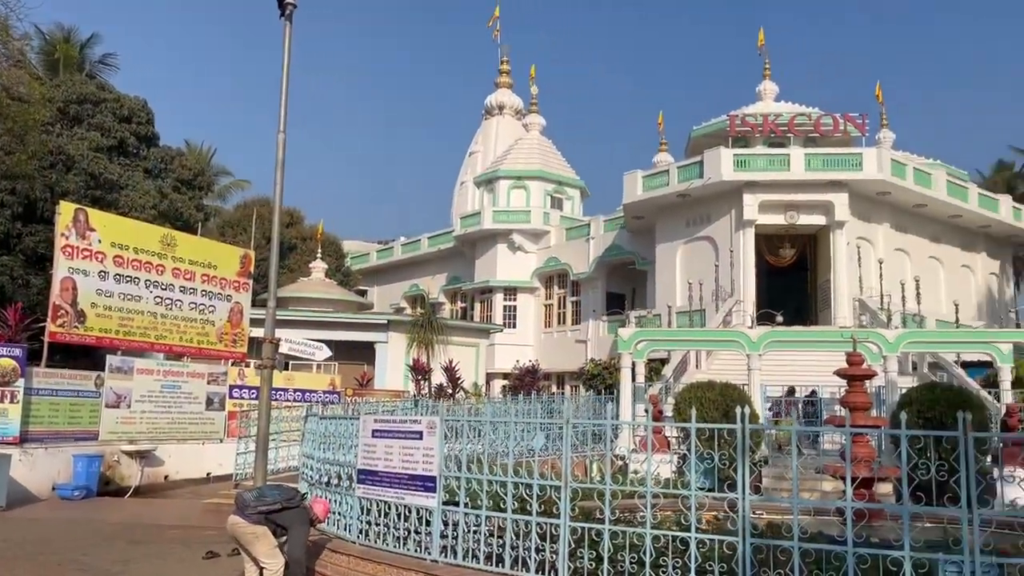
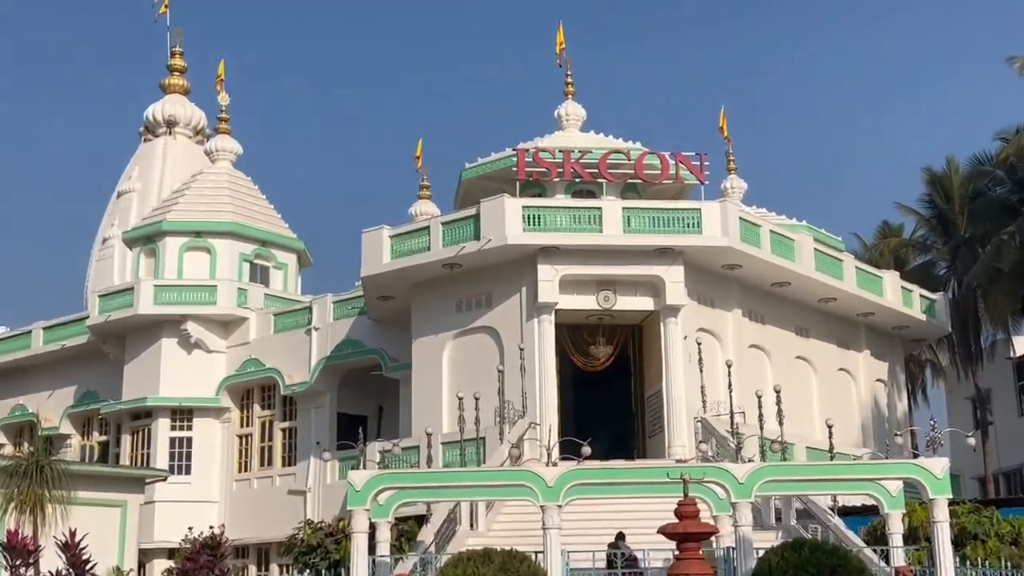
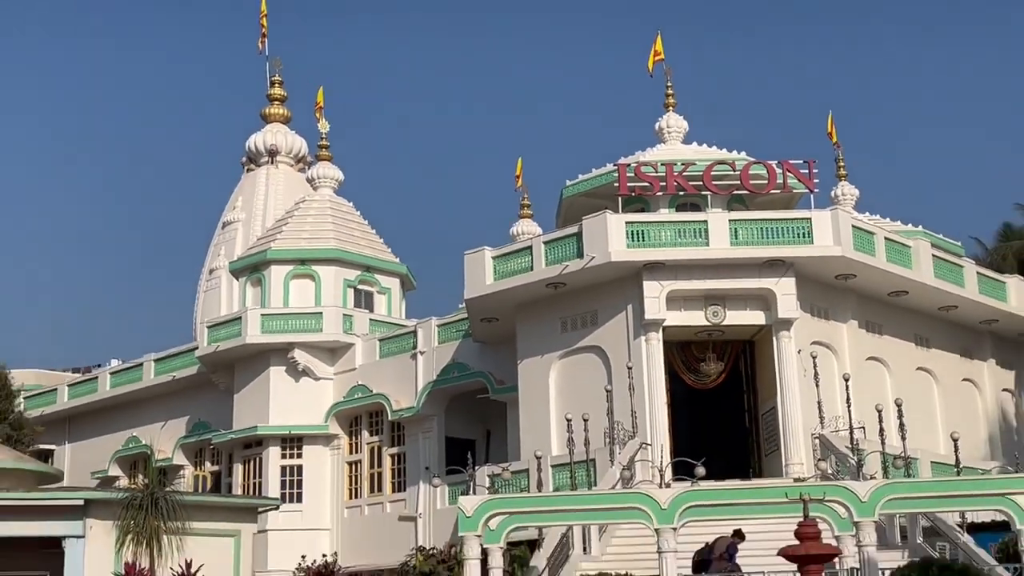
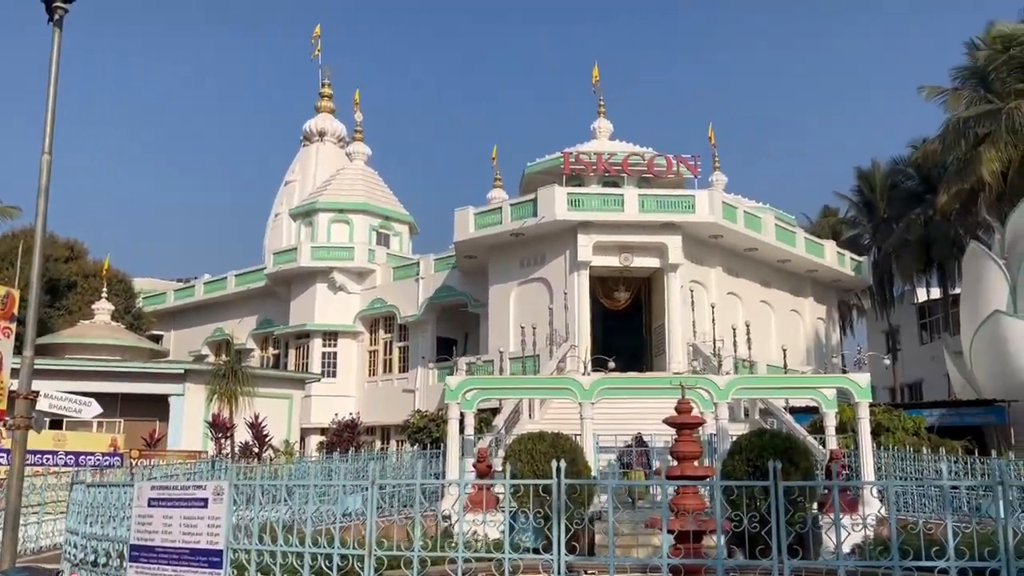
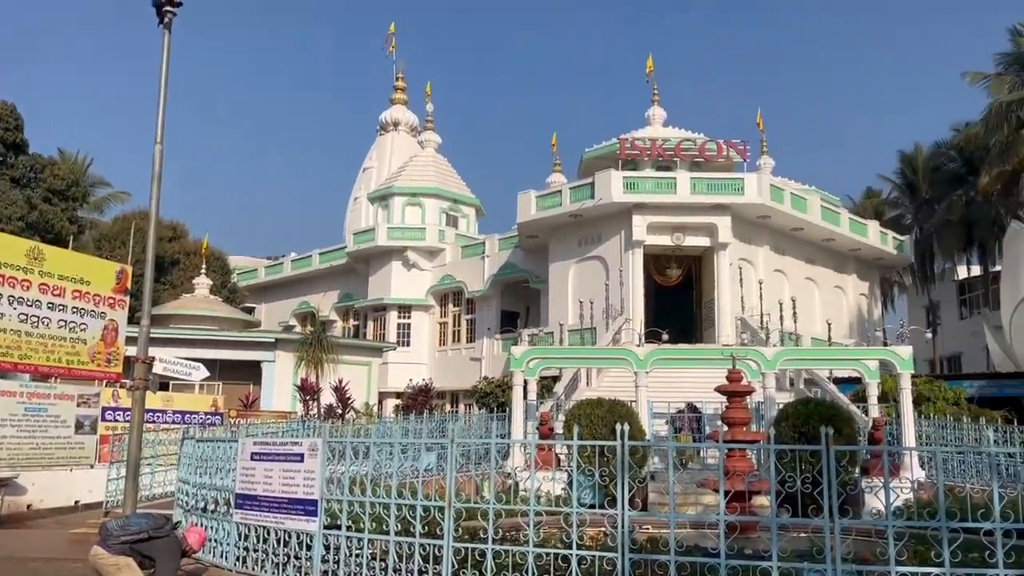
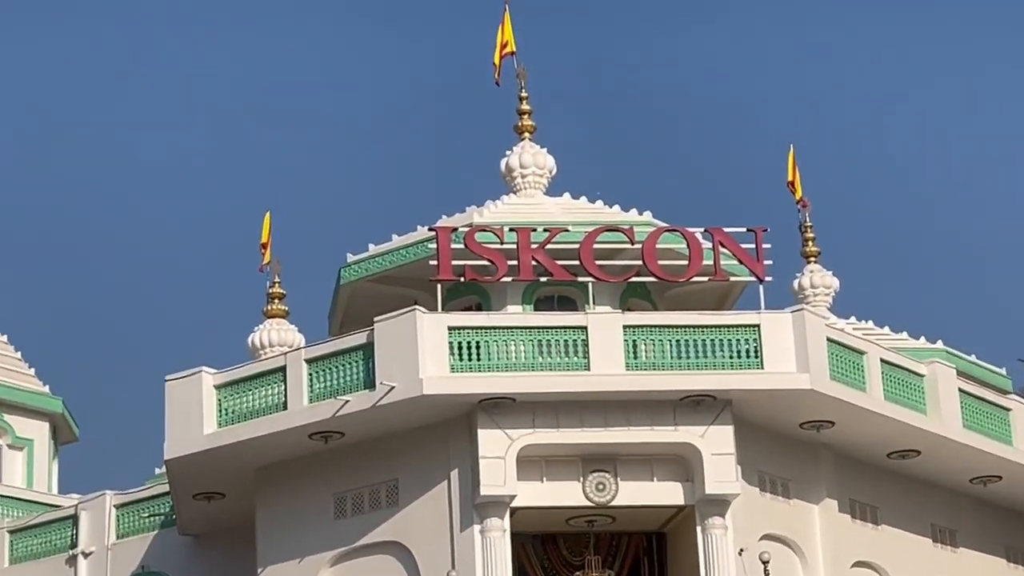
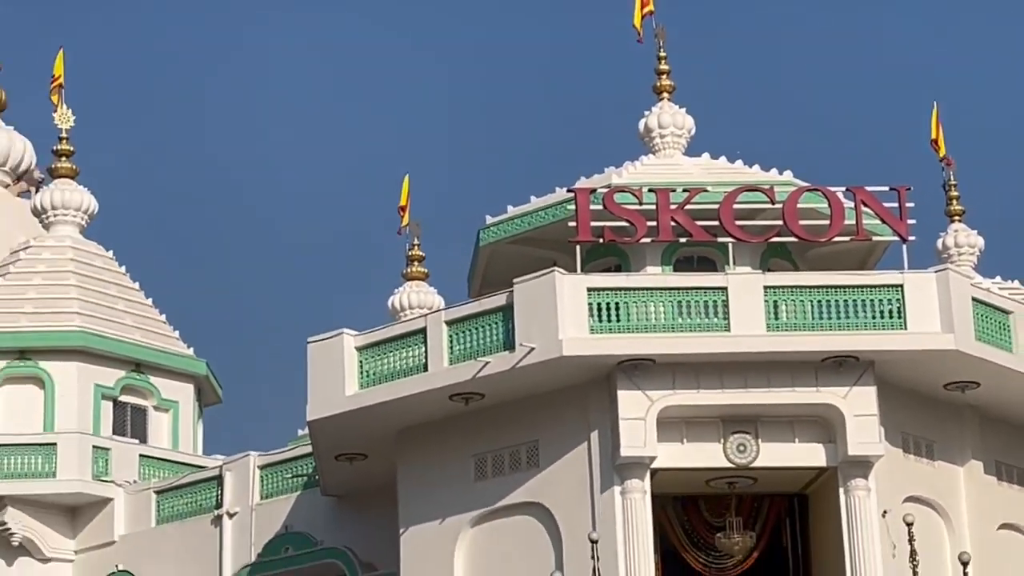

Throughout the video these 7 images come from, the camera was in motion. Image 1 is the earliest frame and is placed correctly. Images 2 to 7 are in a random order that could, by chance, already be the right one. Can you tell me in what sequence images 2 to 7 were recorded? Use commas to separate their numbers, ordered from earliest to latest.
5, 4, 2, 6, 7, 3
